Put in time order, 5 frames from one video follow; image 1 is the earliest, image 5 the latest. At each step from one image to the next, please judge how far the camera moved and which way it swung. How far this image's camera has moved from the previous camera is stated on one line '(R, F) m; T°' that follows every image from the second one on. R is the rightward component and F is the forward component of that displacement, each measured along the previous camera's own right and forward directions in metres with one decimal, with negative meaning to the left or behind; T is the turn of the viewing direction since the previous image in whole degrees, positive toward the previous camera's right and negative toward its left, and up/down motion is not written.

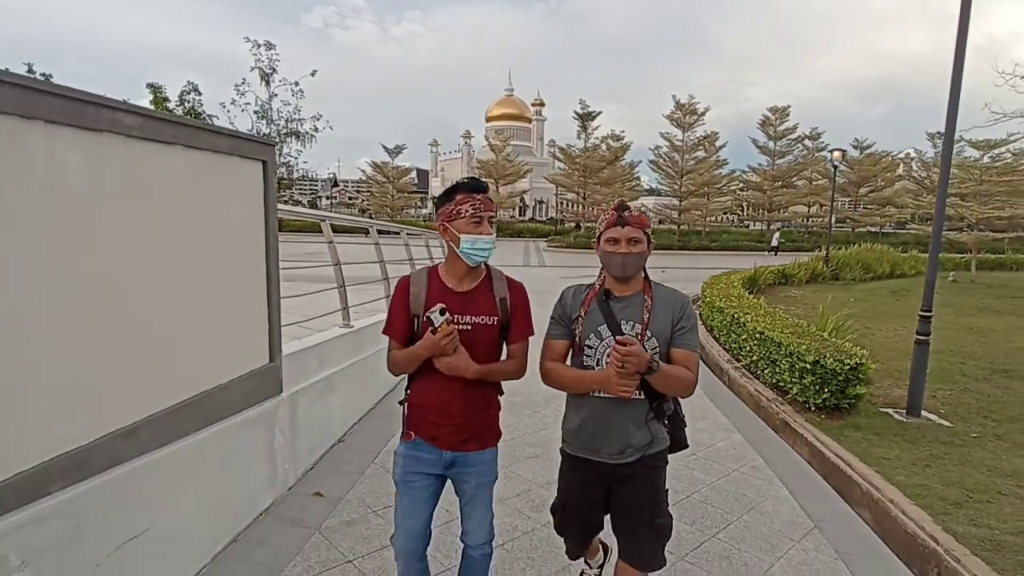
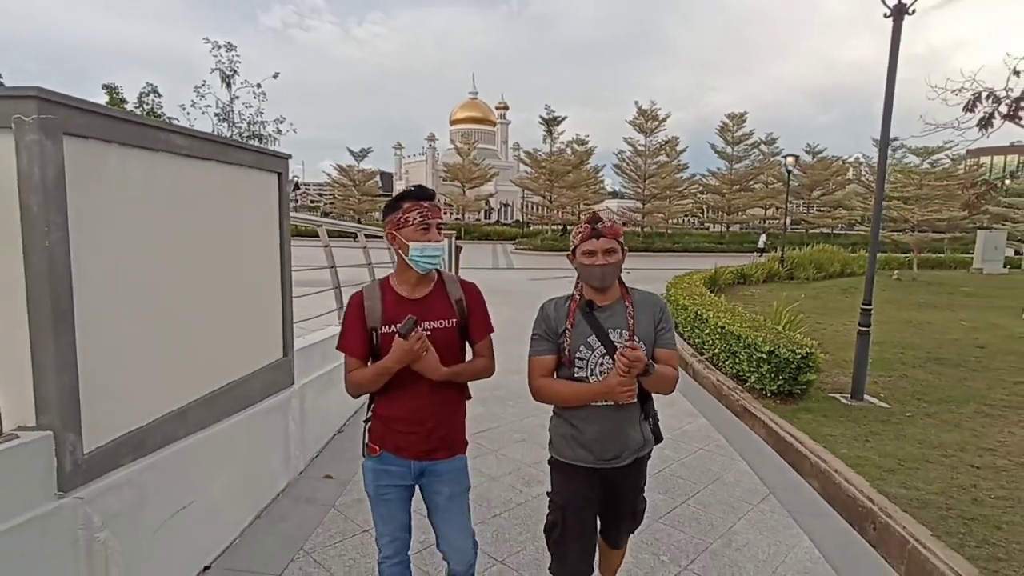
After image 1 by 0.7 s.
(-0.1, -0.3) m; +3°
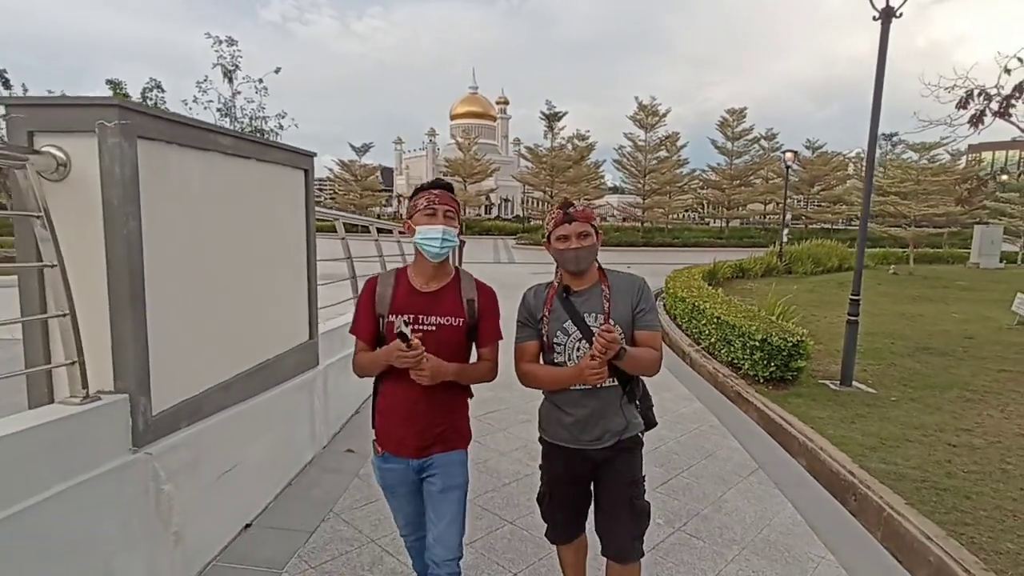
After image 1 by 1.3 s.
(0.0, -0.2) m; 0°
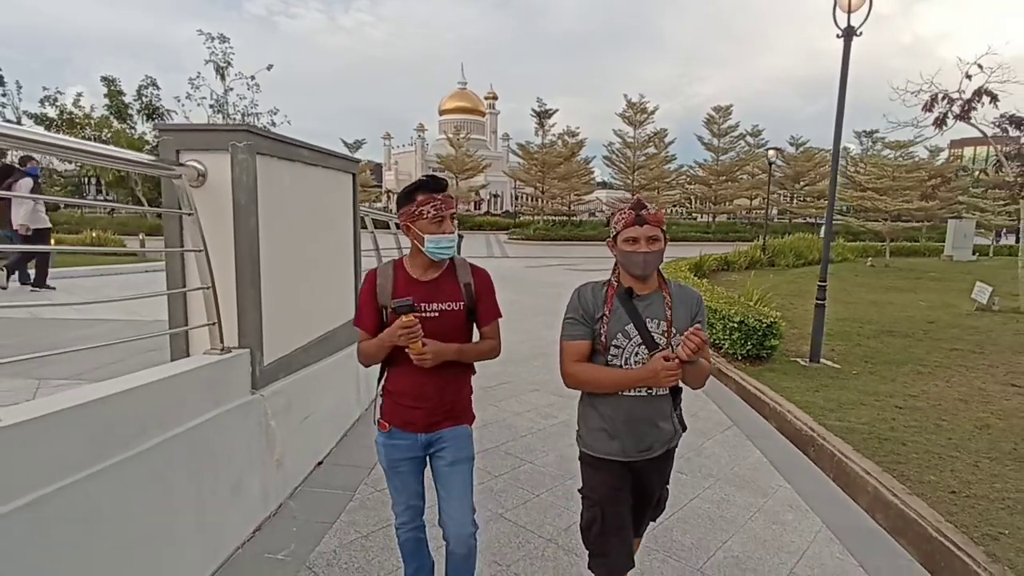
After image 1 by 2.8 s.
(-0.2, -0.6) m; +1°
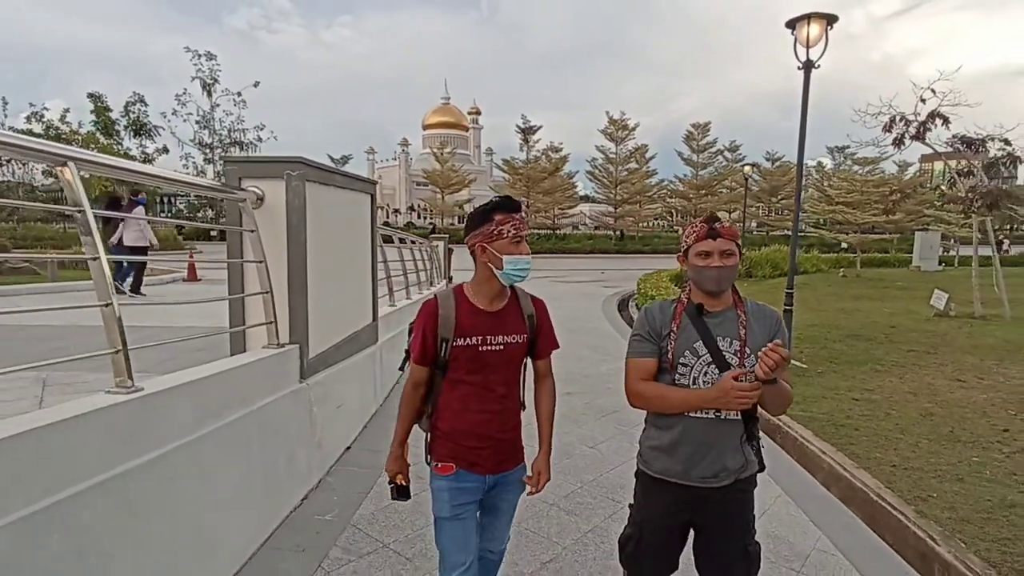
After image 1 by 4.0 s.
(-0.1, -0.5) m; +2°
